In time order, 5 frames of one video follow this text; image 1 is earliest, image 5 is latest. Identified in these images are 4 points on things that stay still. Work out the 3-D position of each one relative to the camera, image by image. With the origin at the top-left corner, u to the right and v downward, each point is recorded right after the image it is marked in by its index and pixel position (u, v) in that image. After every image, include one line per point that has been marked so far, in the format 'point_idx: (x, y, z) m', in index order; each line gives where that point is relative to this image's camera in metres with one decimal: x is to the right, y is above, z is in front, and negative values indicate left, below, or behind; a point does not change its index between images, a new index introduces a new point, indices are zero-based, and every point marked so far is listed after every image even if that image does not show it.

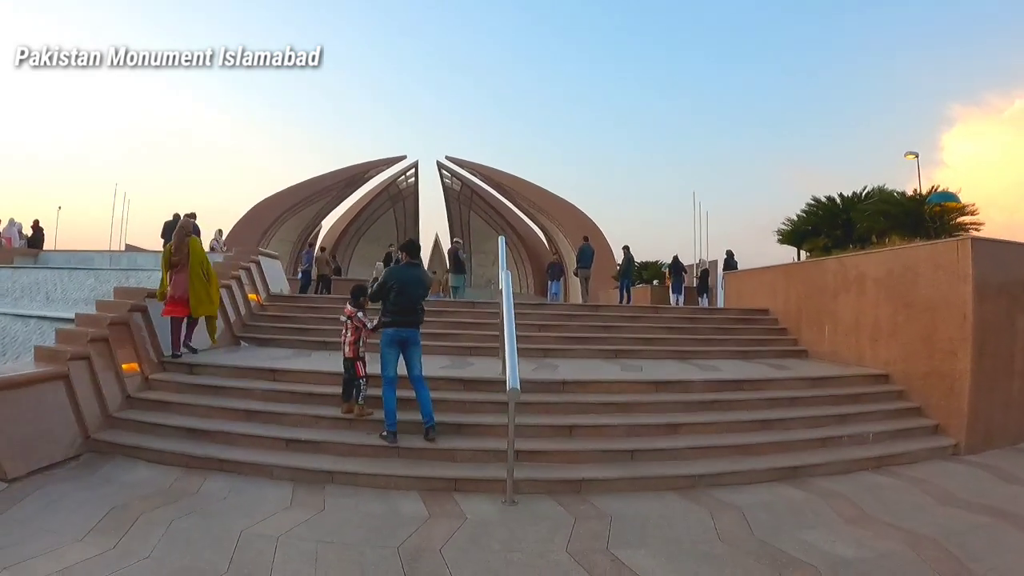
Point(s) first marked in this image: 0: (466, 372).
0: (-0.4, -0.8, +5.1) m
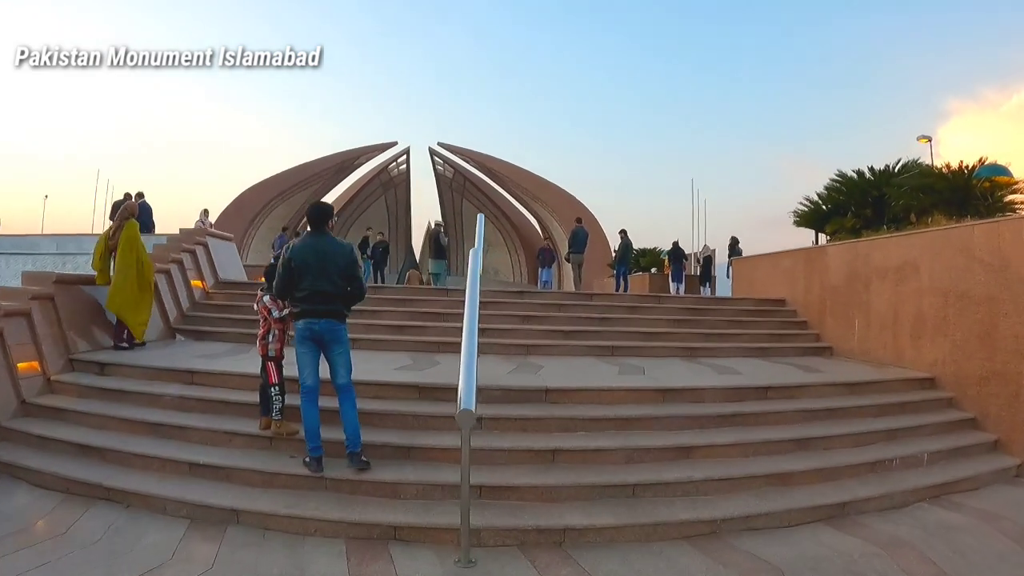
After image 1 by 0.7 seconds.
0: (-0.6, -0.6, +4.2) m
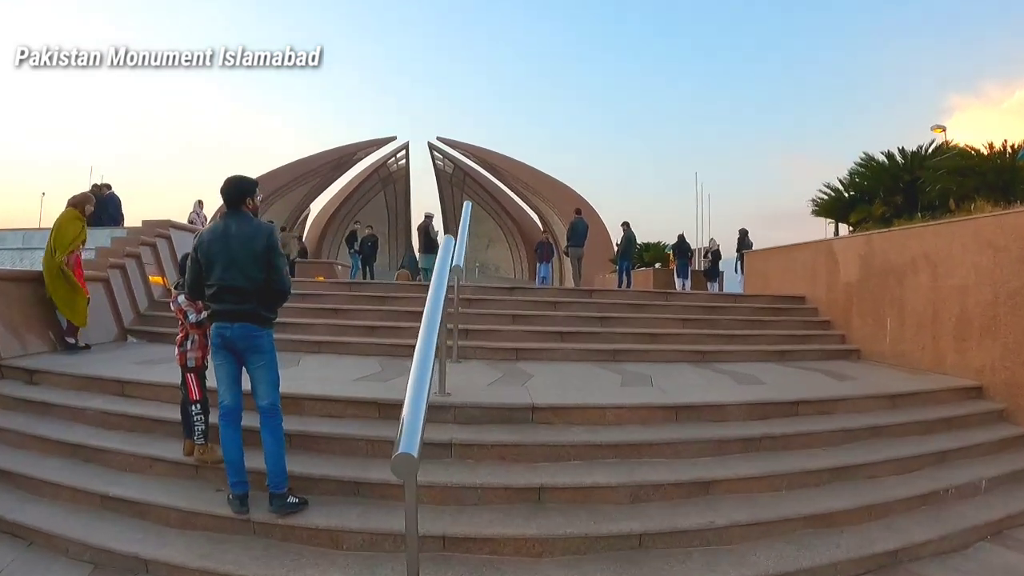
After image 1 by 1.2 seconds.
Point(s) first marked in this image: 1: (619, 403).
0: (-0.8, -0.6, +3.5) m
1: (+0.6, -0.6, +3.0) m
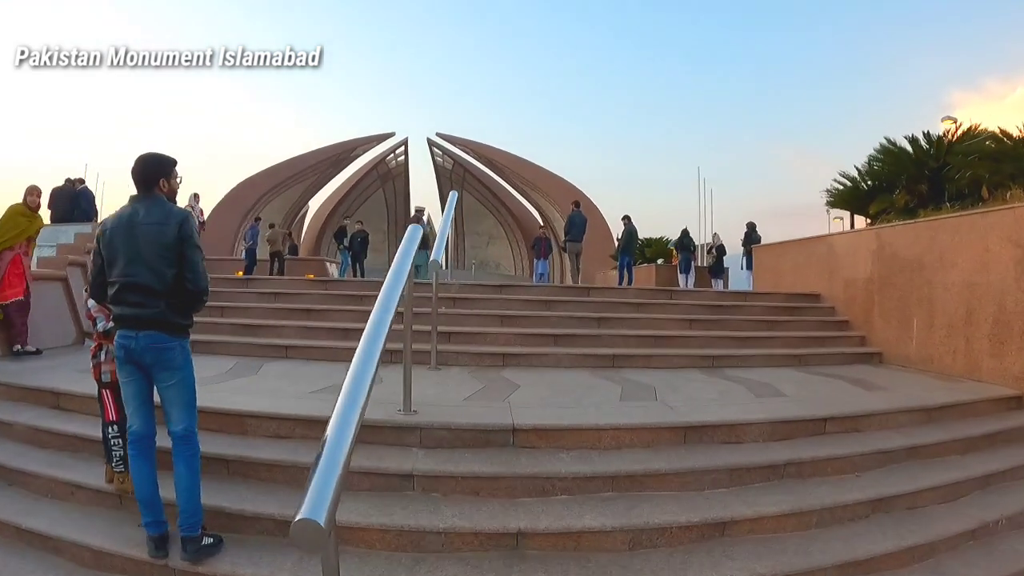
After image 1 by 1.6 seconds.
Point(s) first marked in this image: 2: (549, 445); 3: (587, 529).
0: (-0.9, -0.6, +3.1) m
1: (+0.5, -0.6, +2.6) m
2: (+0.2, -0.7, +2.5) m
3: (+0.3, -0.9, +2.1) m
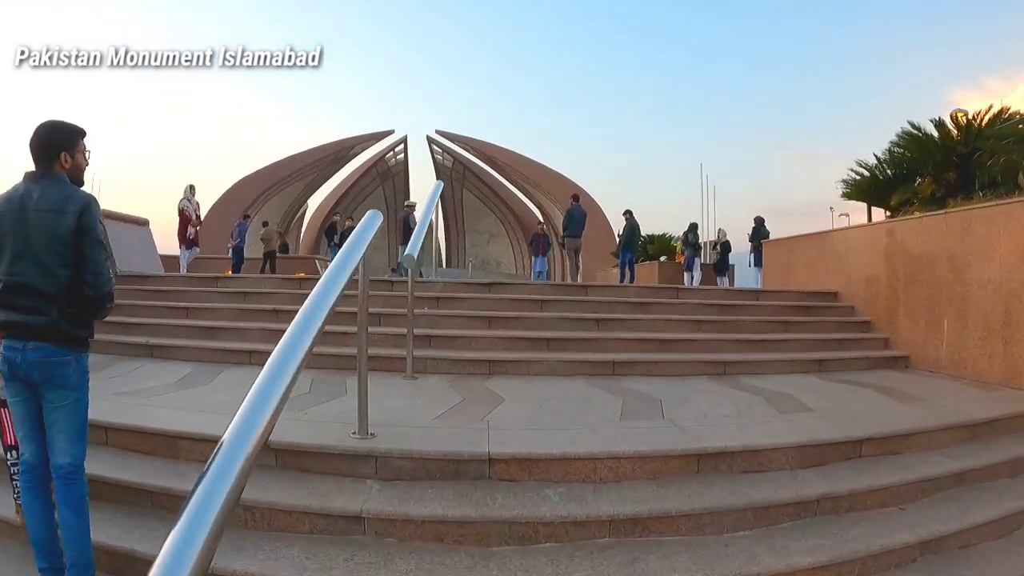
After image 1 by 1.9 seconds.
0: (-0.9, -0.6, +2.6) m
1: (+0.4, -0.6, +2.1) m
2: (+0.1, -0.7, +2.1) m
3: (+0.2, -0.9, +1.6) m
